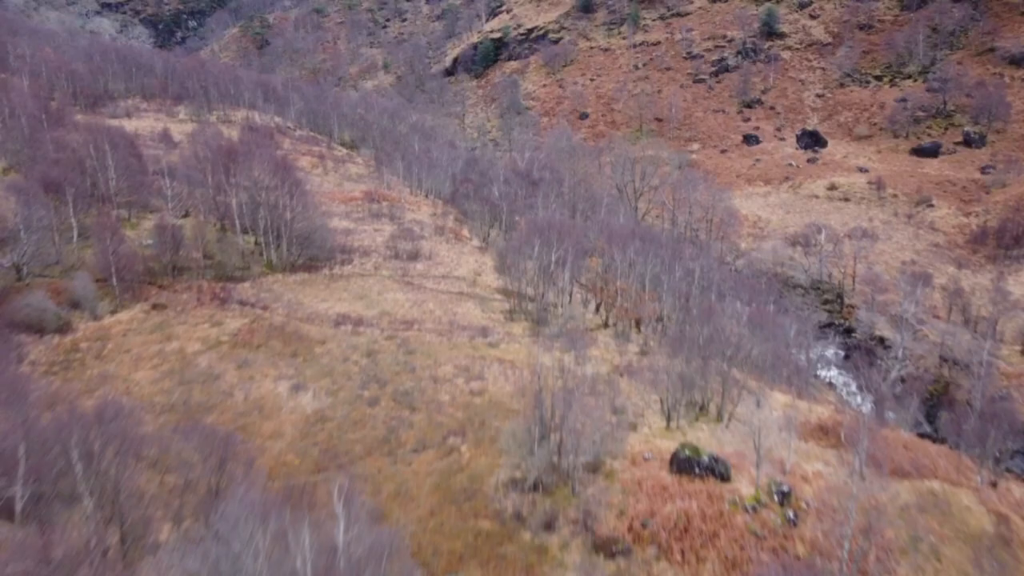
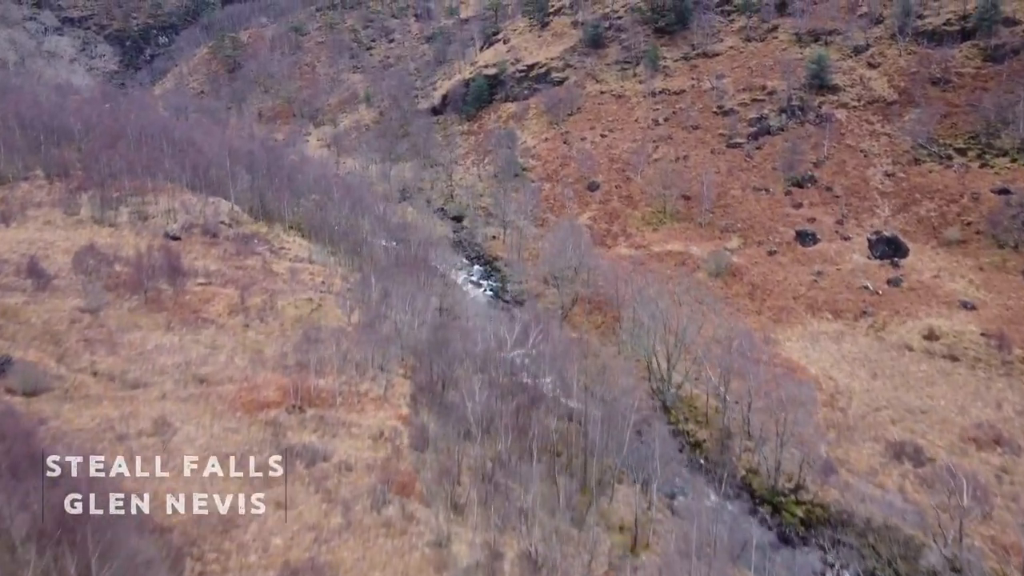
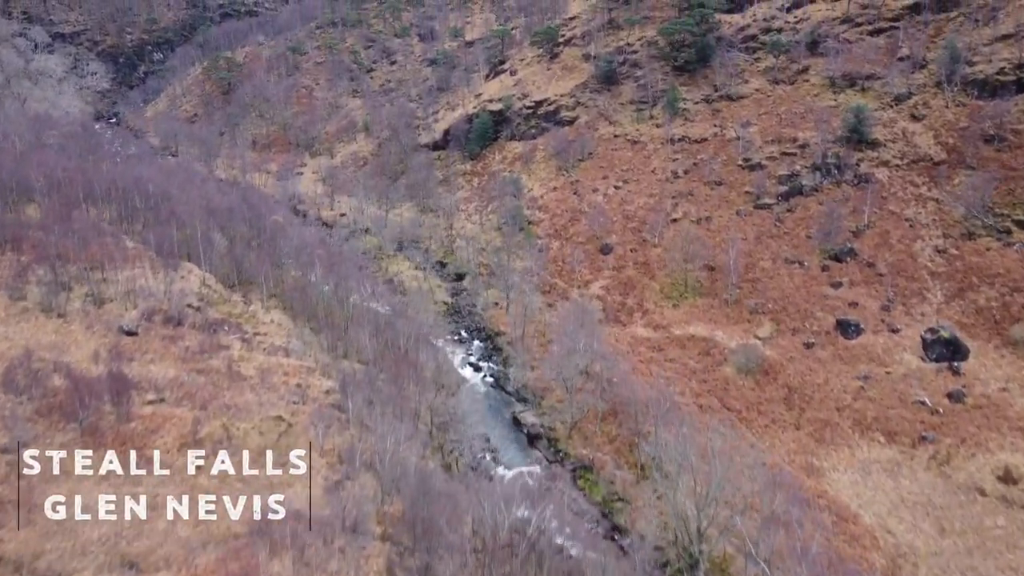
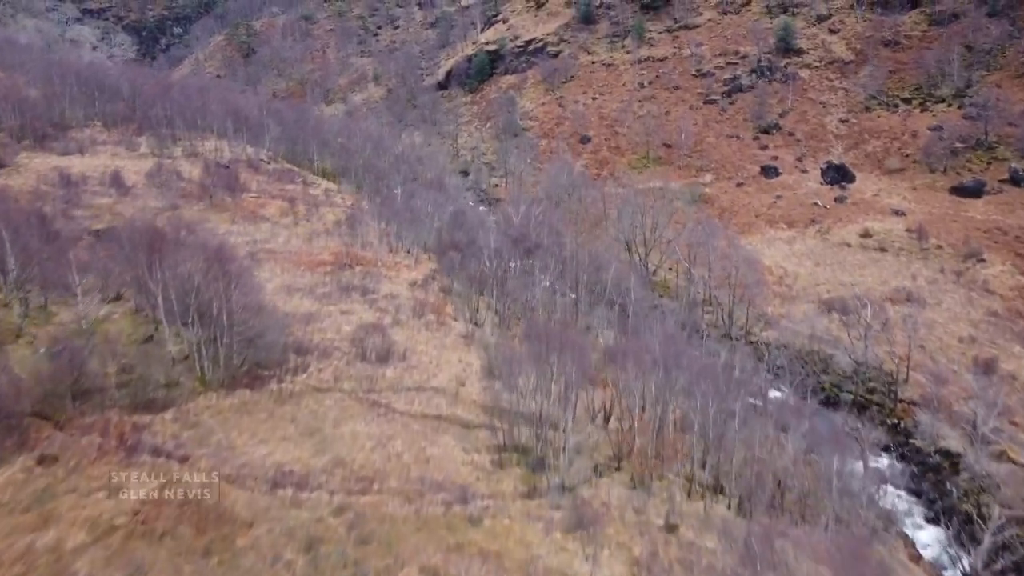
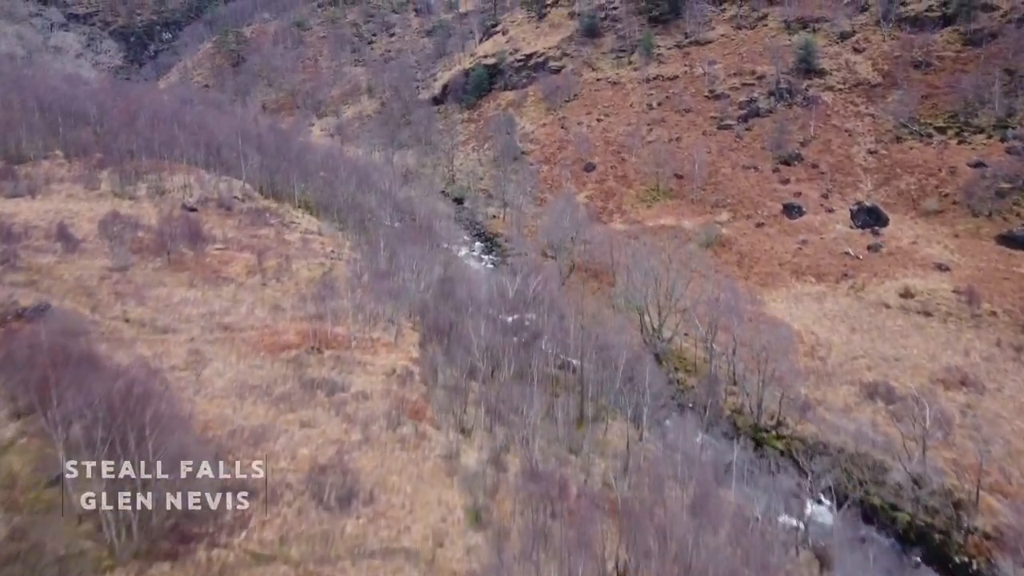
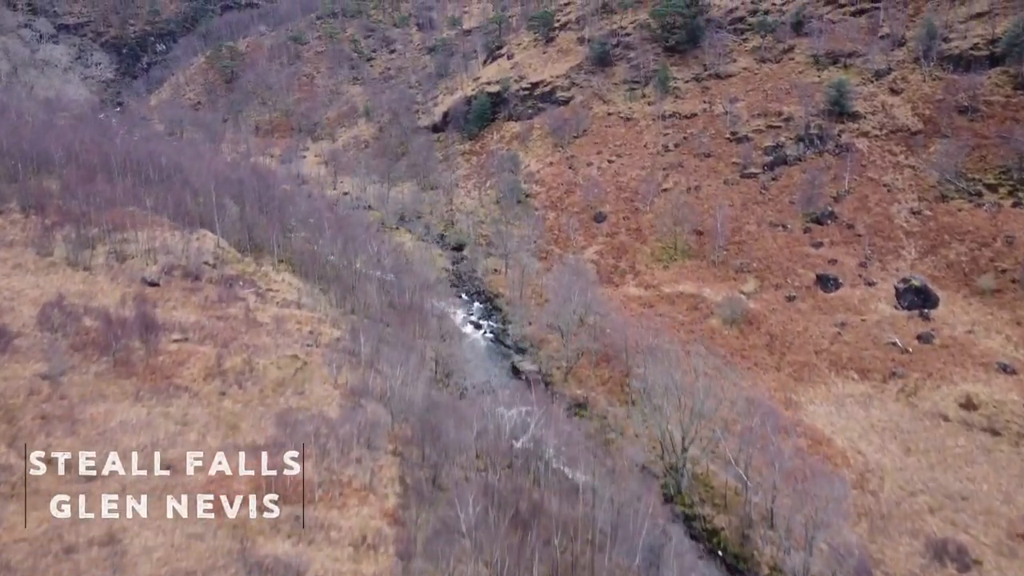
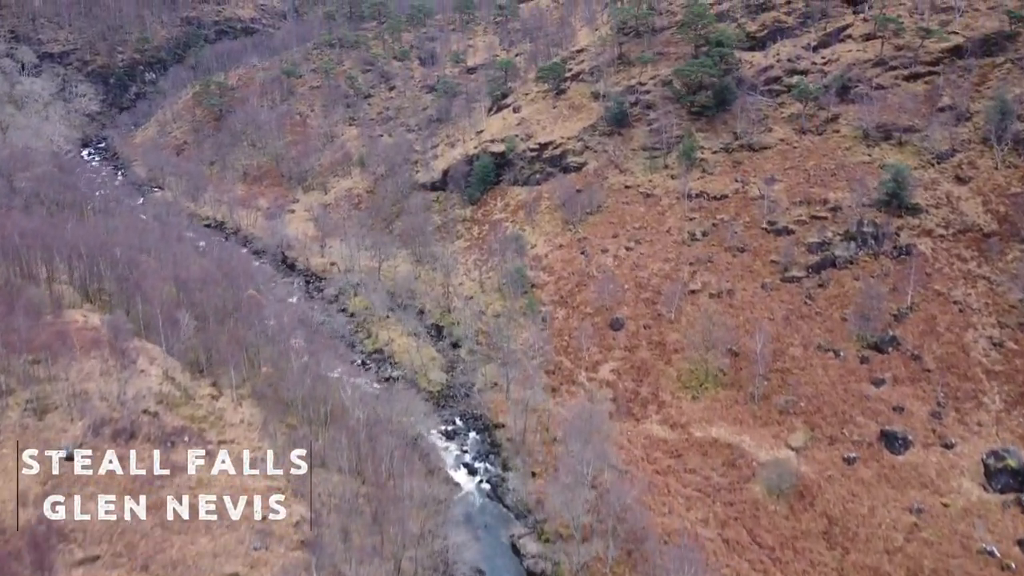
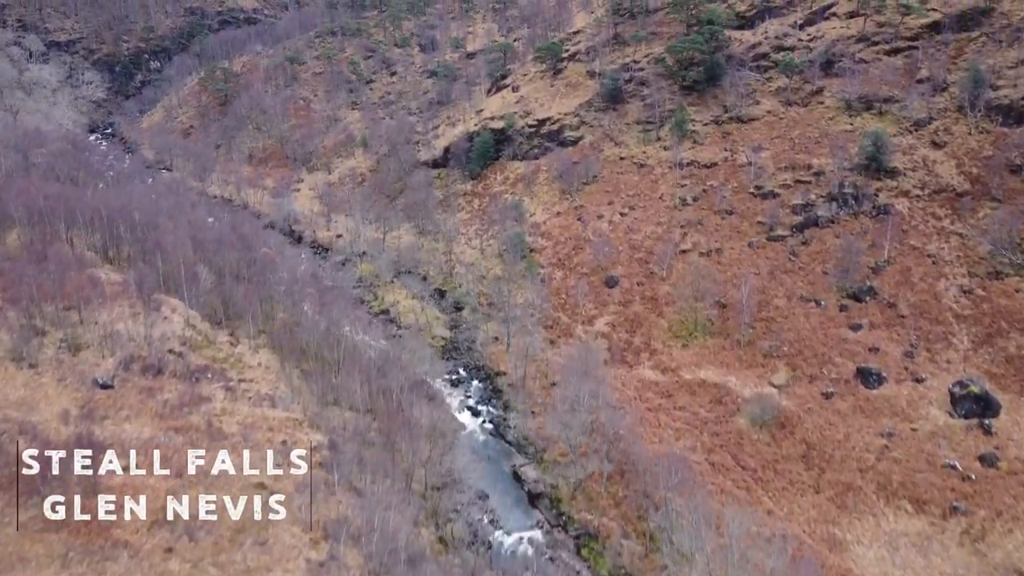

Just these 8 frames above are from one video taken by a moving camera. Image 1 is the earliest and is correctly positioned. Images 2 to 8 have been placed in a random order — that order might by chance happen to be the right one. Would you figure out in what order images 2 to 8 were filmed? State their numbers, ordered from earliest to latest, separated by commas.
4, 5, 2, 6, 3, 8, 7
